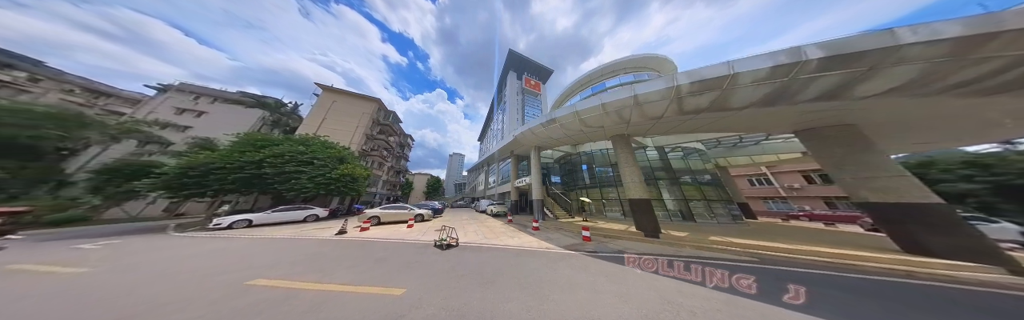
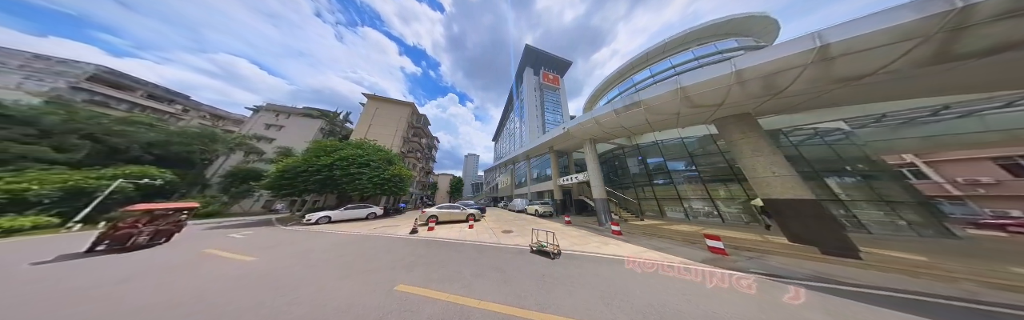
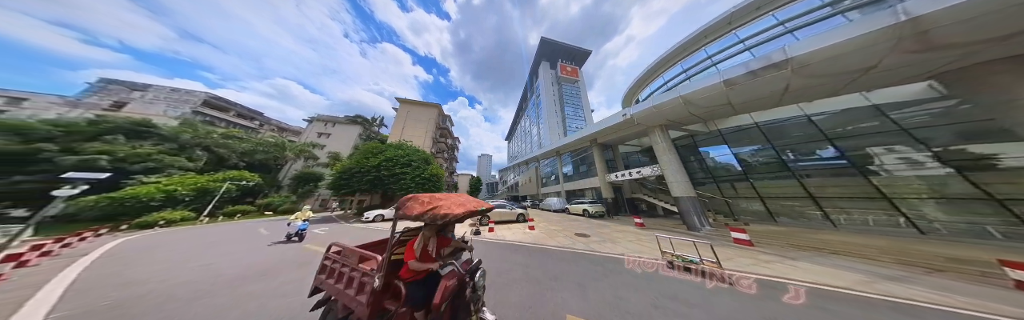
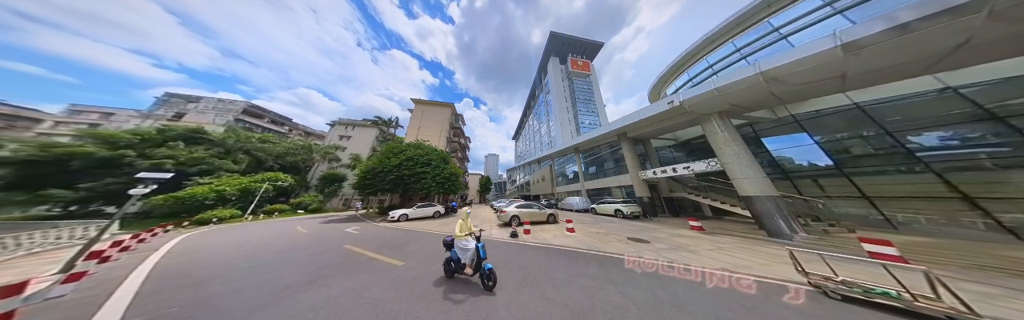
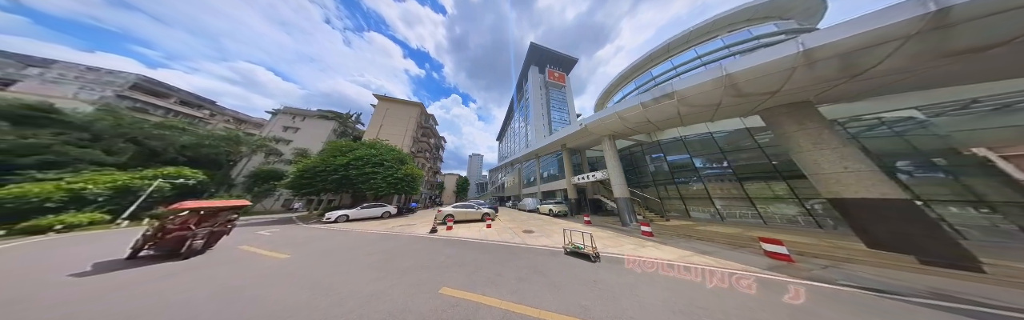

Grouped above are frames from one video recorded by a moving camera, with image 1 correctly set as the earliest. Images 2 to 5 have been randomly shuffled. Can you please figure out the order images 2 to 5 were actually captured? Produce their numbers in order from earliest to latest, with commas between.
2, 5, 3, 4
